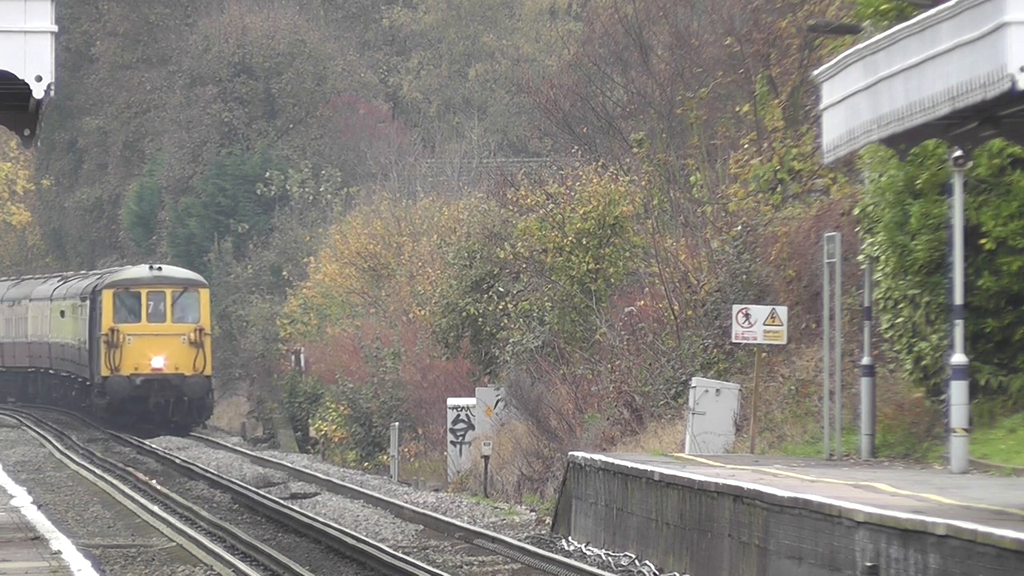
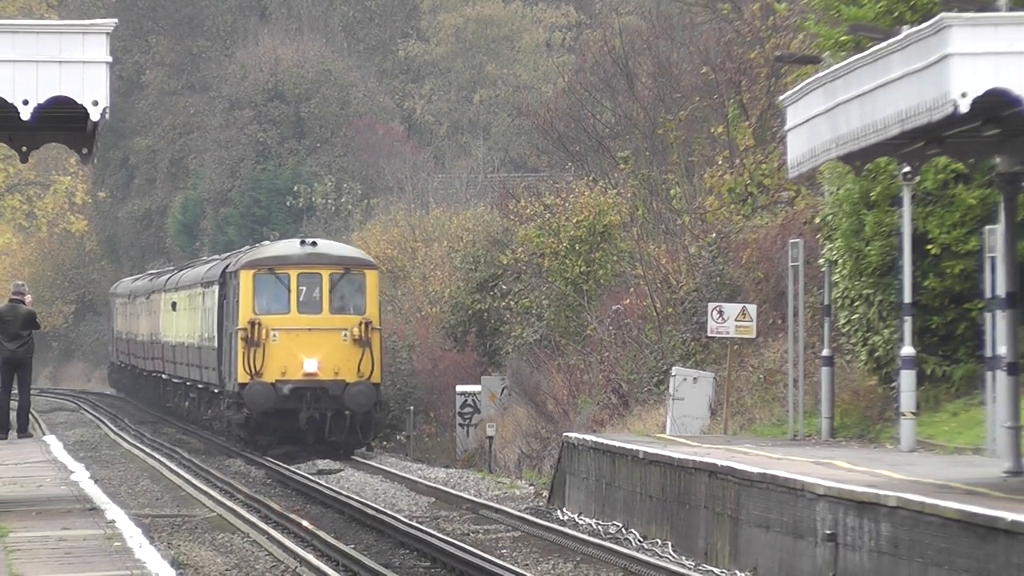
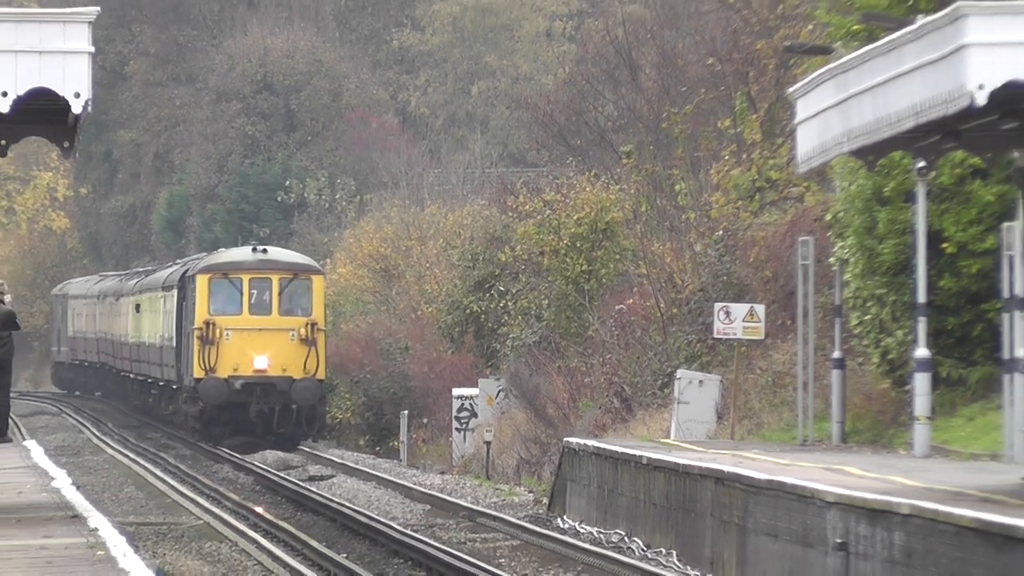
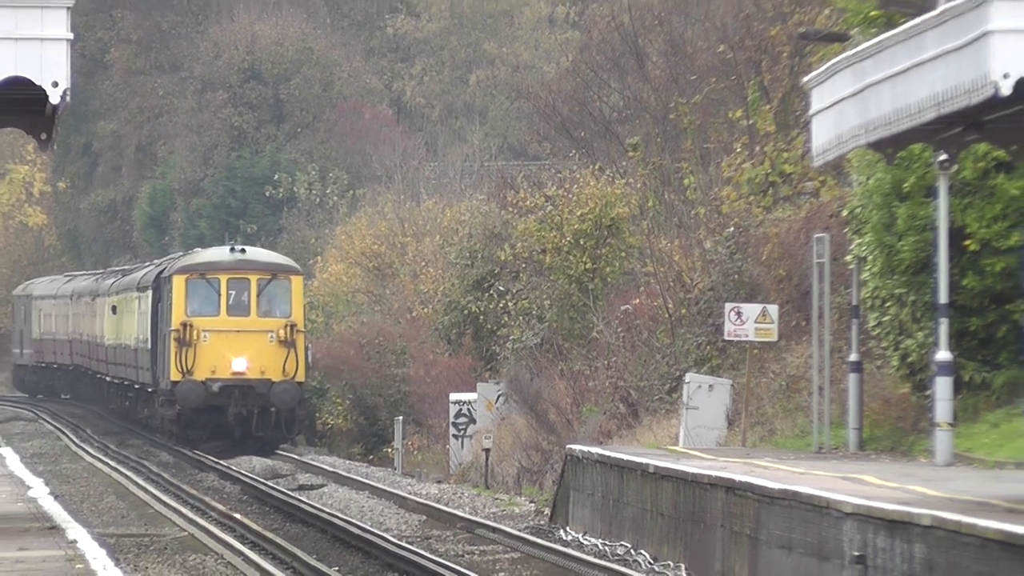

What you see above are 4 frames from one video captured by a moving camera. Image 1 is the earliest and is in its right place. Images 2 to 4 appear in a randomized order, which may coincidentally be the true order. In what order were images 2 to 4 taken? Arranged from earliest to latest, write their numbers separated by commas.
4, 3, 2
